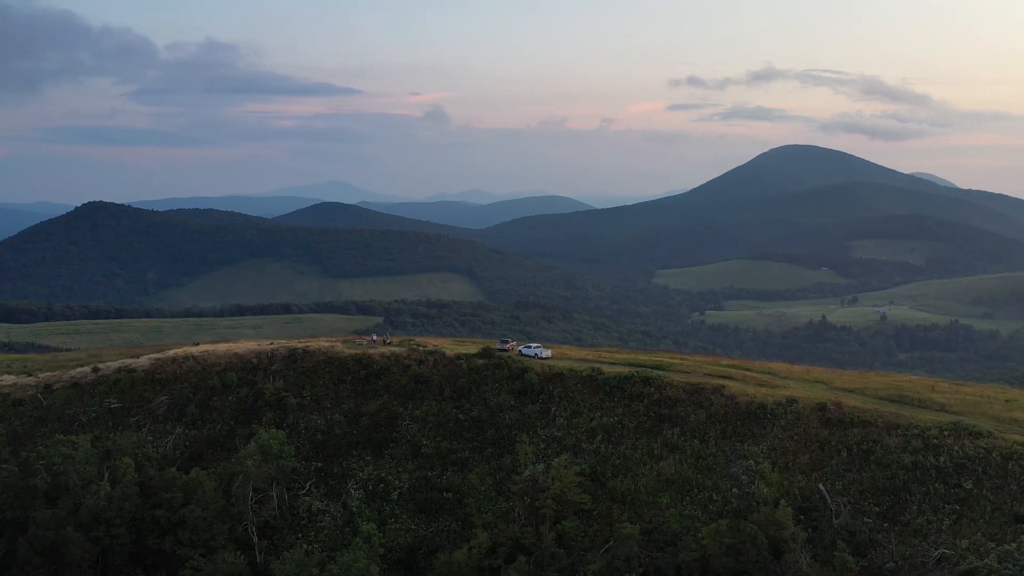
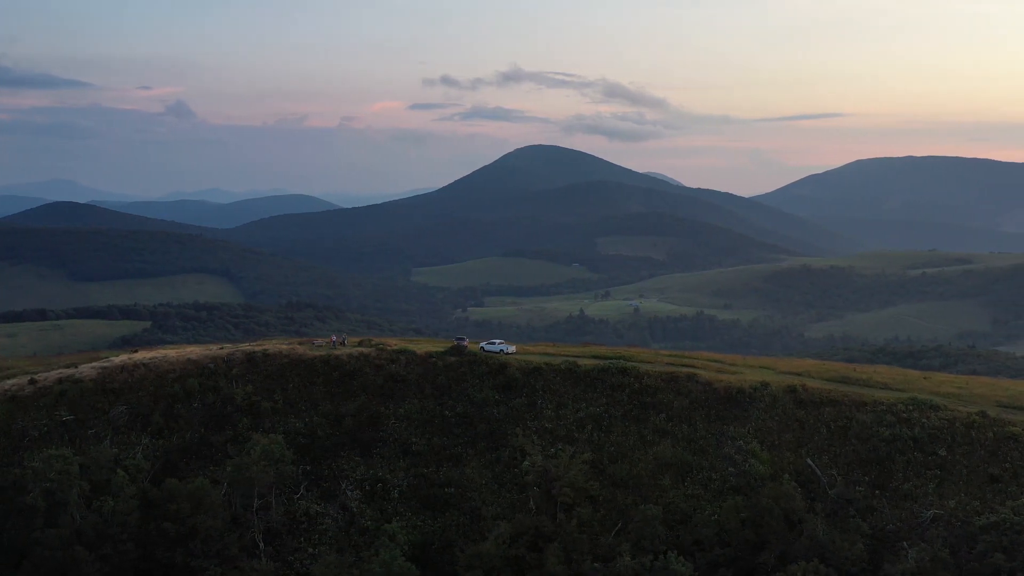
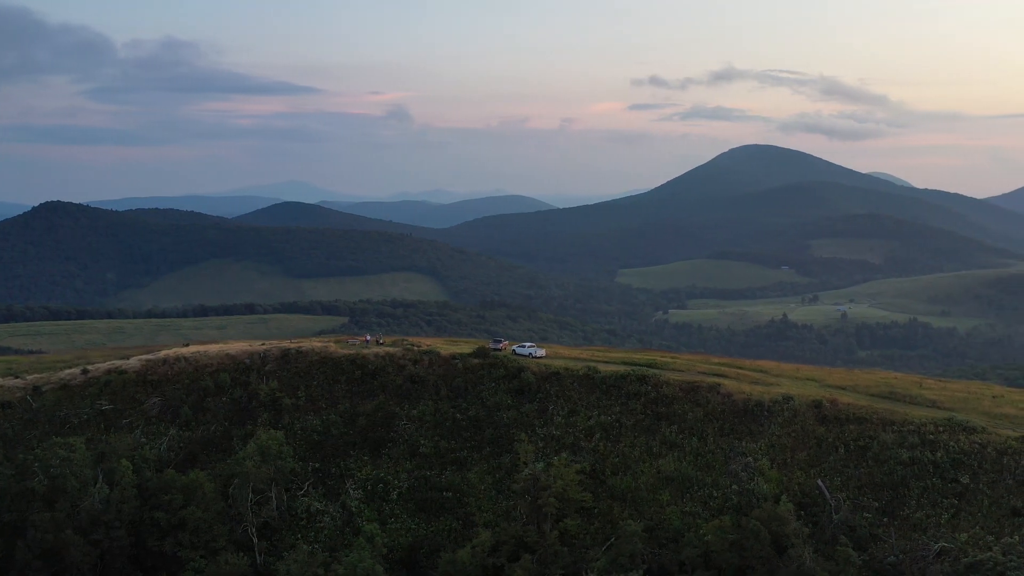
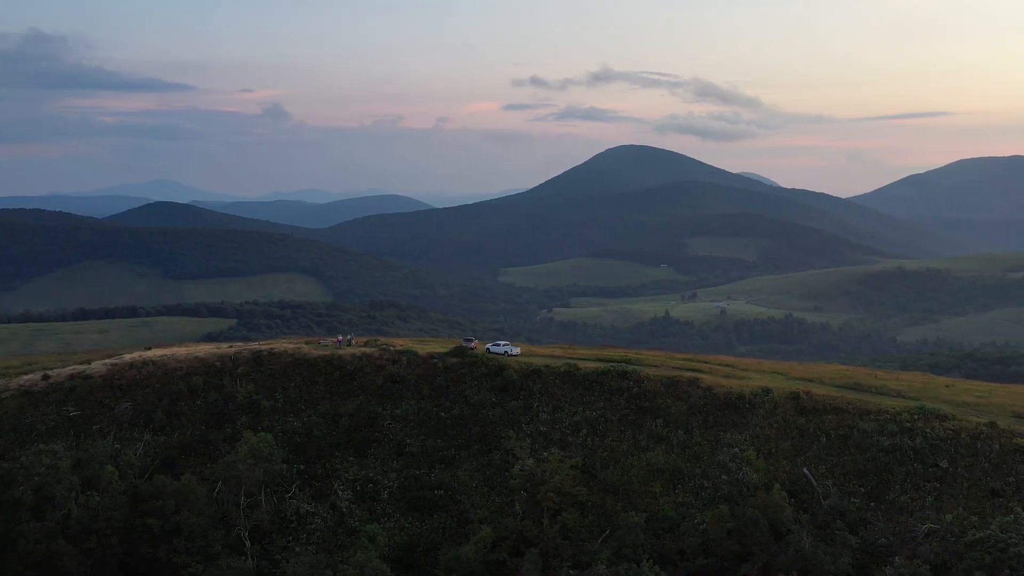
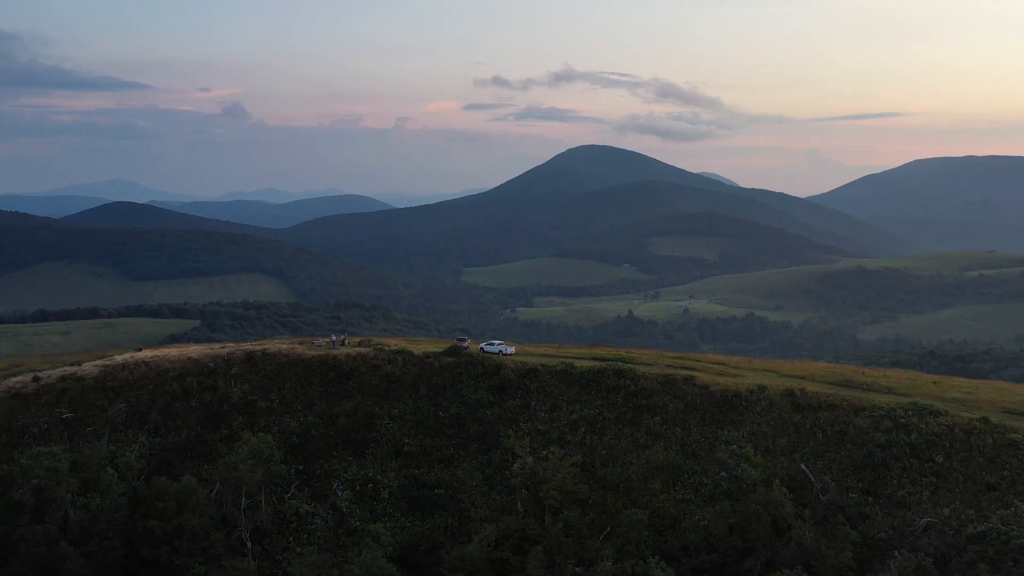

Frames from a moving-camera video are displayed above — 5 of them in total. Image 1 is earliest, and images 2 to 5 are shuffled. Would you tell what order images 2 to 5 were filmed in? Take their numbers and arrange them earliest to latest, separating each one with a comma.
3, 4, 5, 2
